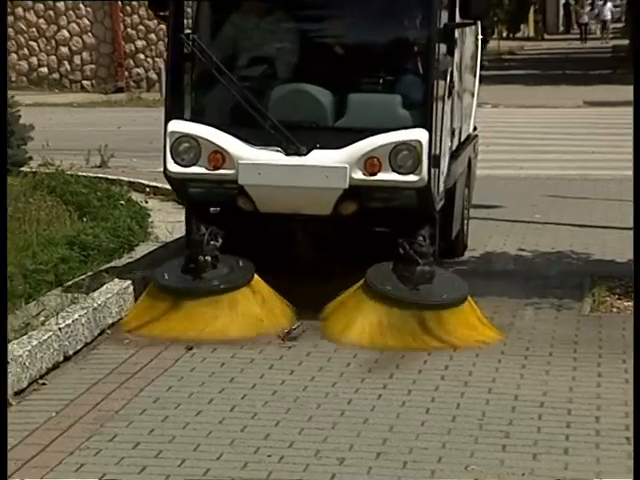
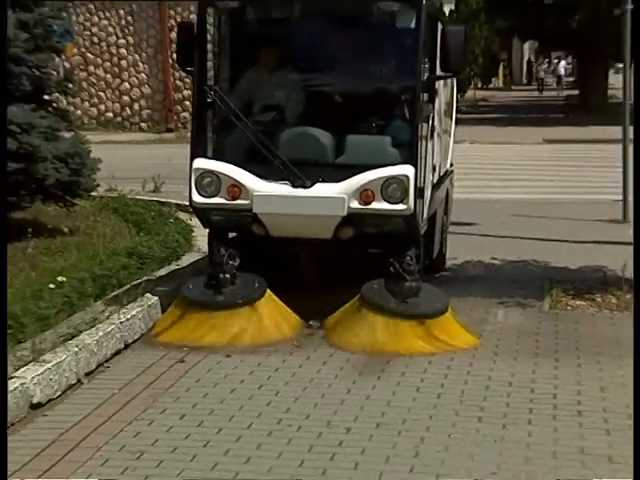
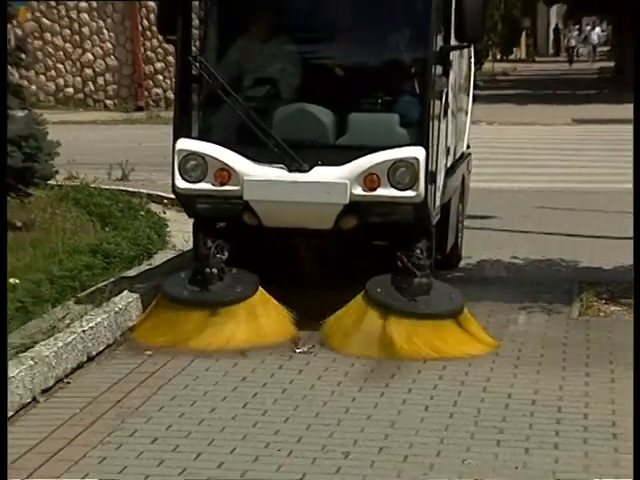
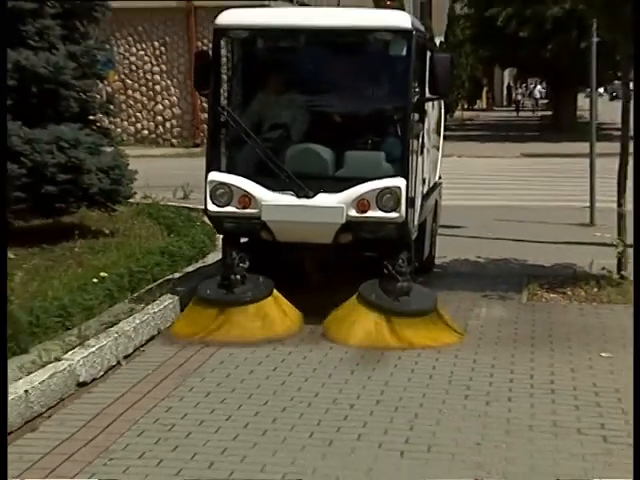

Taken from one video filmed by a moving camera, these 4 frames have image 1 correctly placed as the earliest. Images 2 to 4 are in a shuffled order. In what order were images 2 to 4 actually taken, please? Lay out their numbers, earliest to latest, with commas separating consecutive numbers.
3, 2, 4
